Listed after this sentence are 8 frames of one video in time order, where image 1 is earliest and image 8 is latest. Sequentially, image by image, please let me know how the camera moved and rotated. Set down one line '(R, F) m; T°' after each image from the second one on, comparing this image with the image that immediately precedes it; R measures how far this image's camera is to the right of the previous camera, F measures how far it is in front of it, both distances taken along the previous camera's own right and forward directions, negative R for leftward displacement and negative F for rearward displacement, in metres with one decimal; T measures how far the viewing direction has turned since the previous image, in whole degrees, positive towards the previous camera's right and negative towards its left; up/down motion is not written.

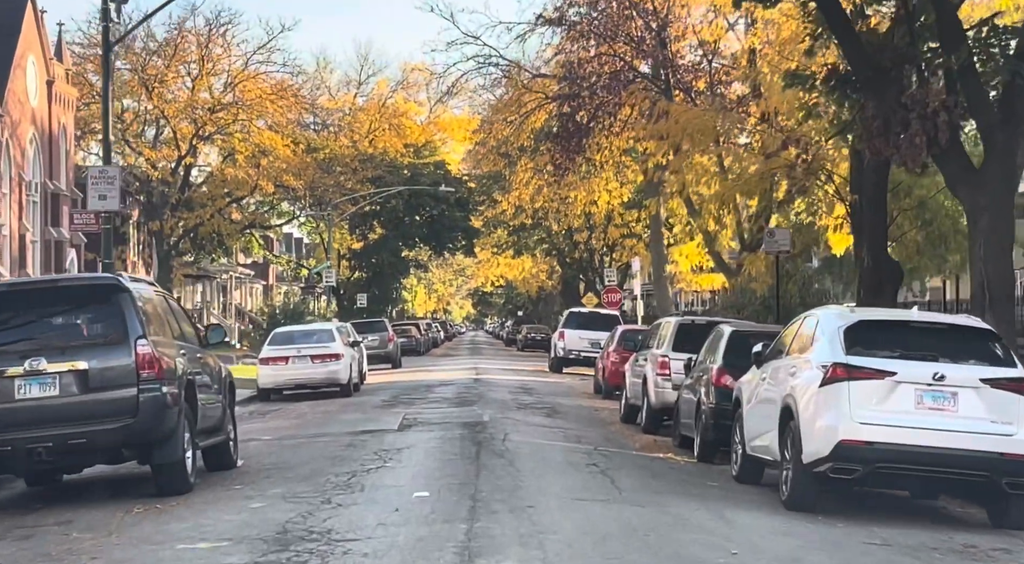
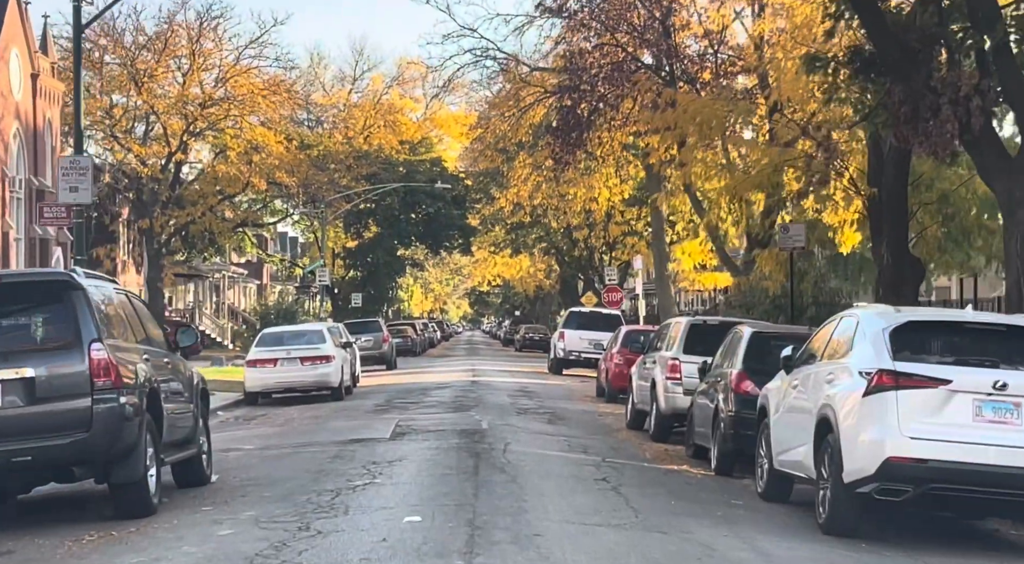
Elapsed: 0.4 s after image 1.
(0.0, +1.2) m; 0°
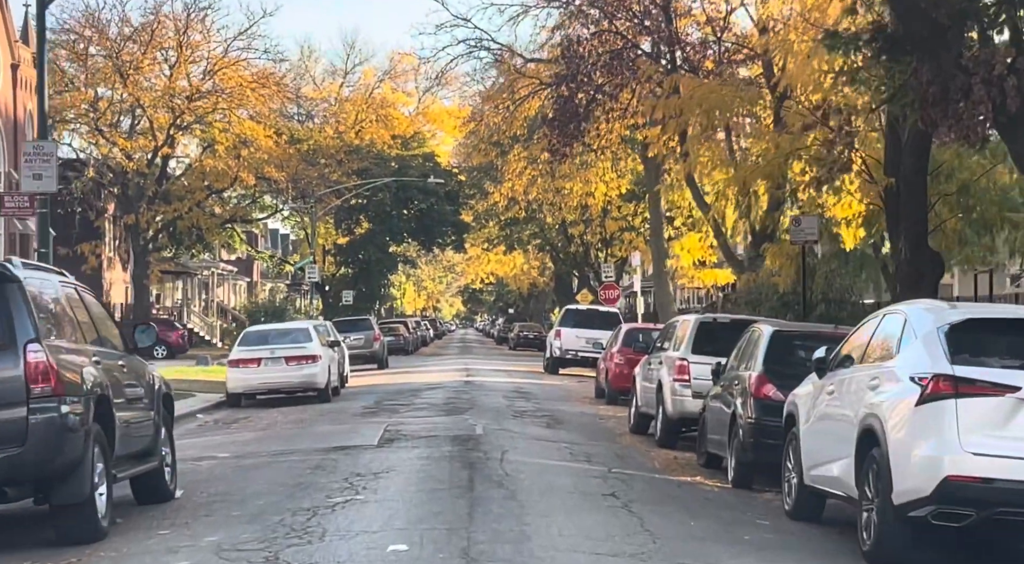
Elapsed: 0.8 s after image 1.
(0.0, +1.2) m; 0°
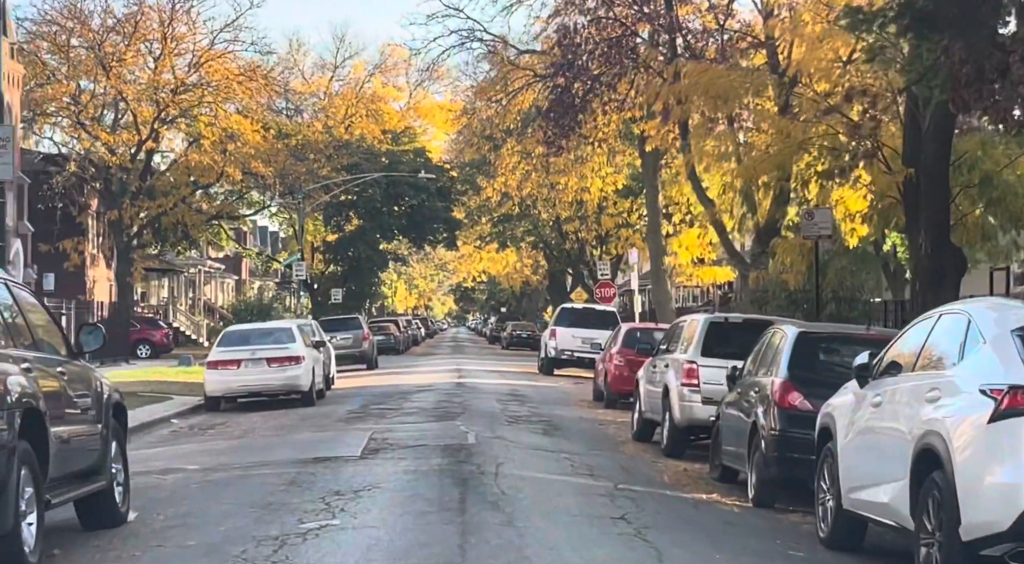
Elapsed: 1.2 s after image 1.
(0.0, +1.2) m; 0°
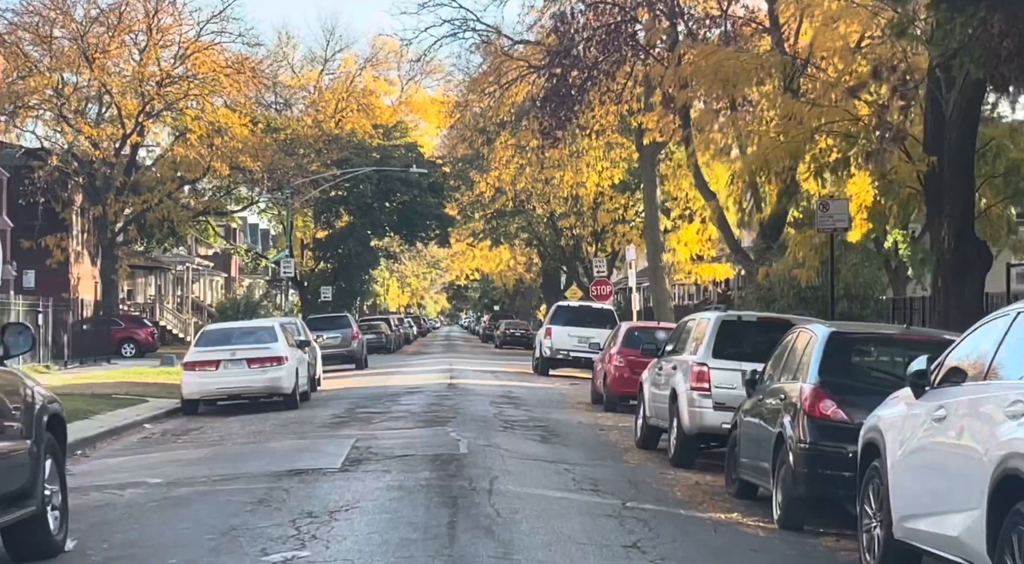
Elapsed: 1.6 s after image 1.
(0.0, +1.2) m; 0°
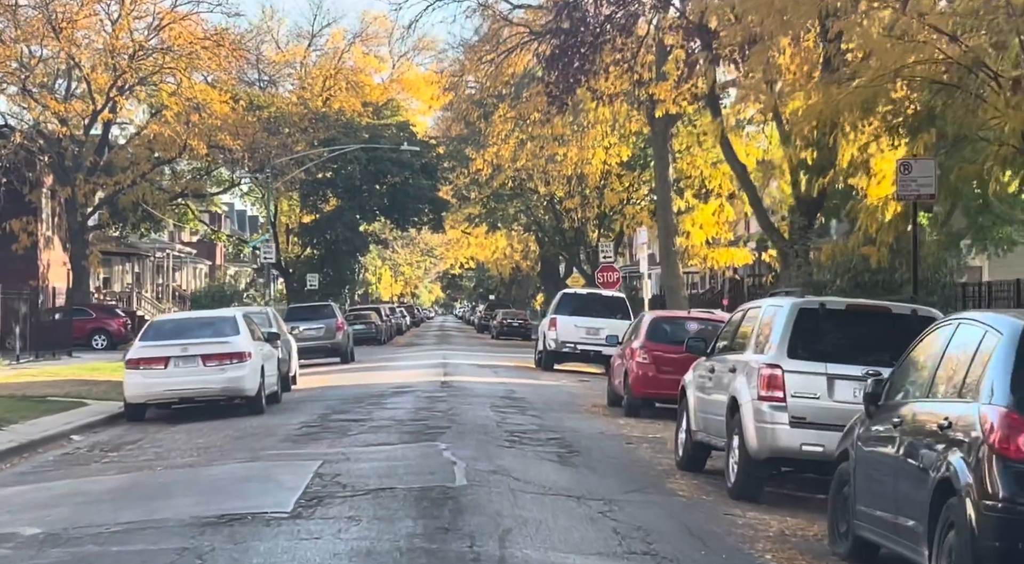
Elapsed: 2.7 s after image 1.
(-0.1, +3.4) m; 0°
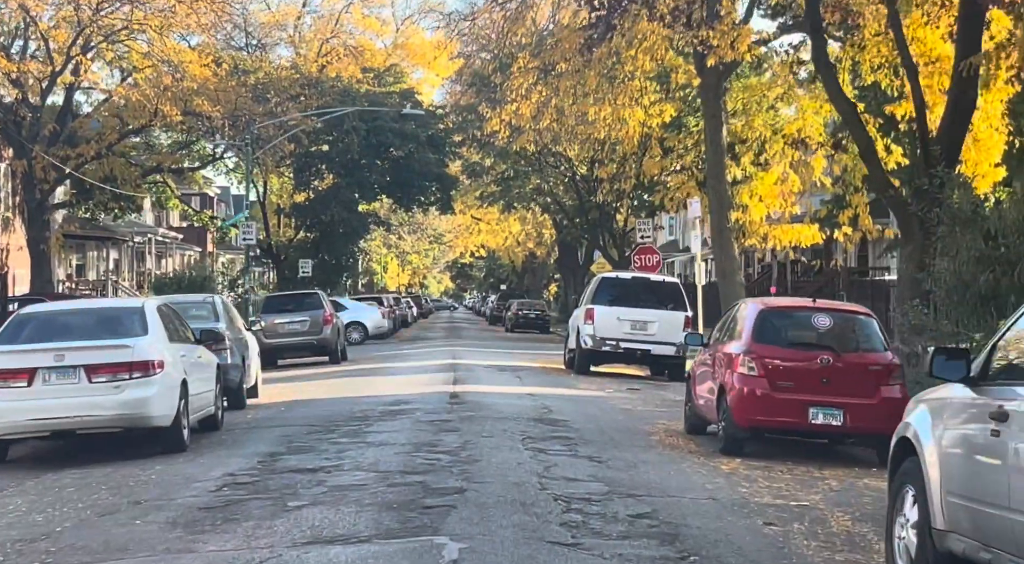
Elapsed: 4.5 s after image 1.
(-0.3, +6.1) m; 0°
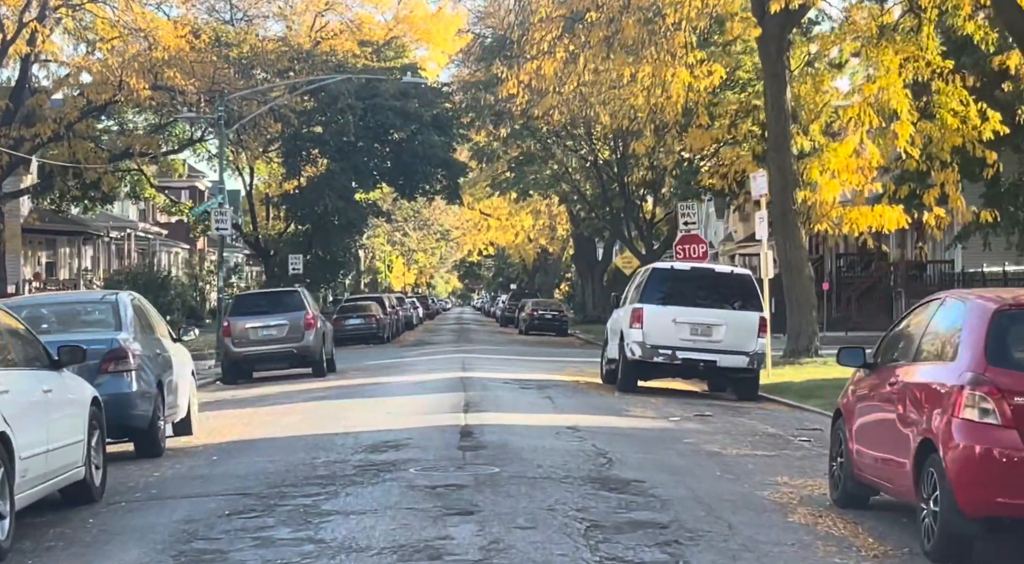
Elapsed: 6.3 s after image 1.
(-0.2, +5.4) m; 0°
